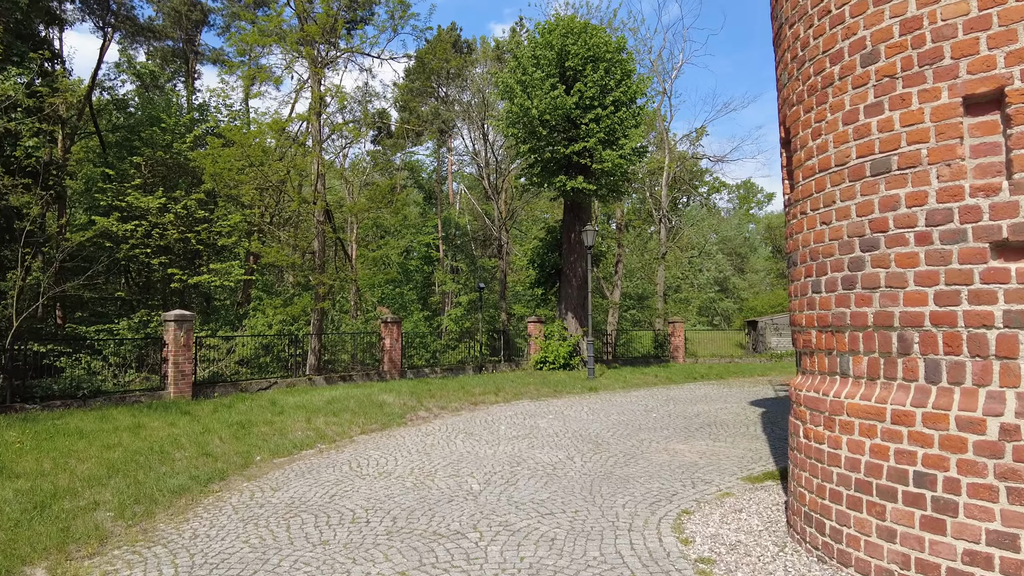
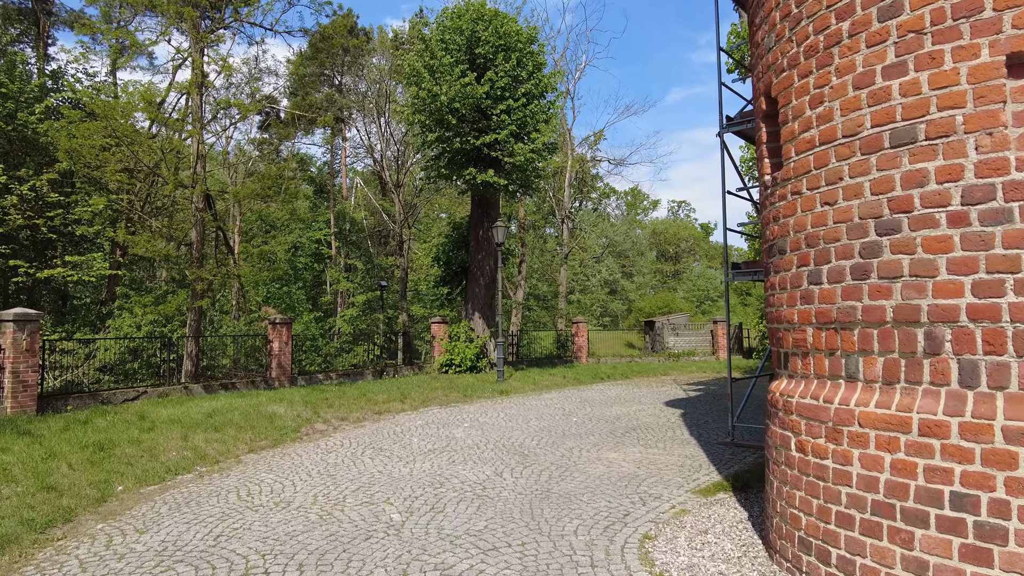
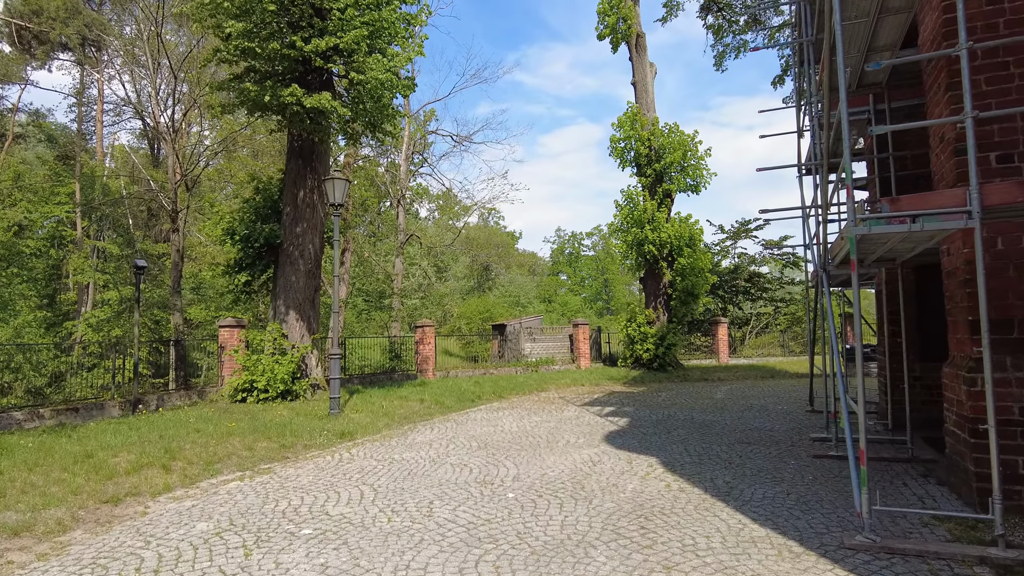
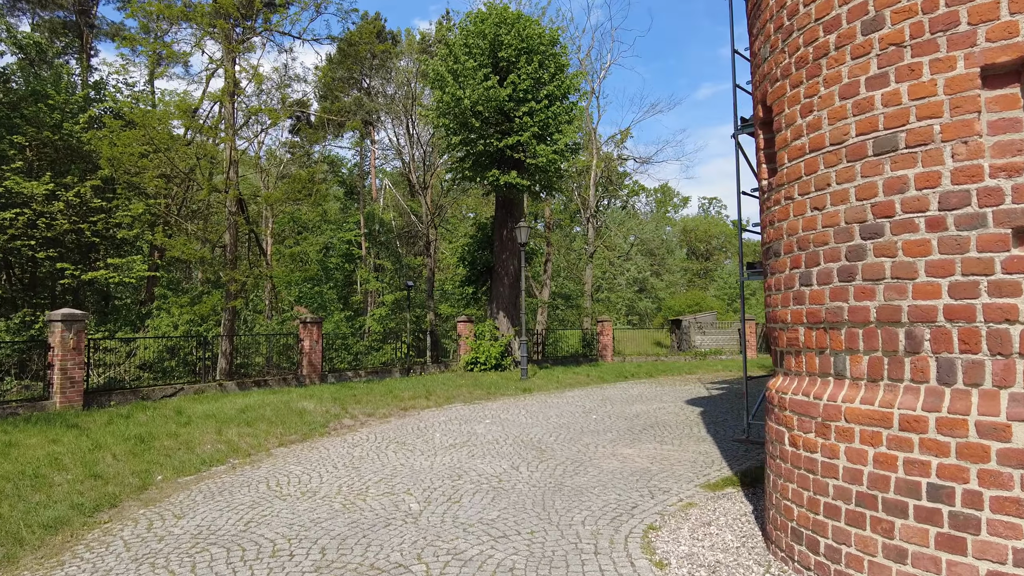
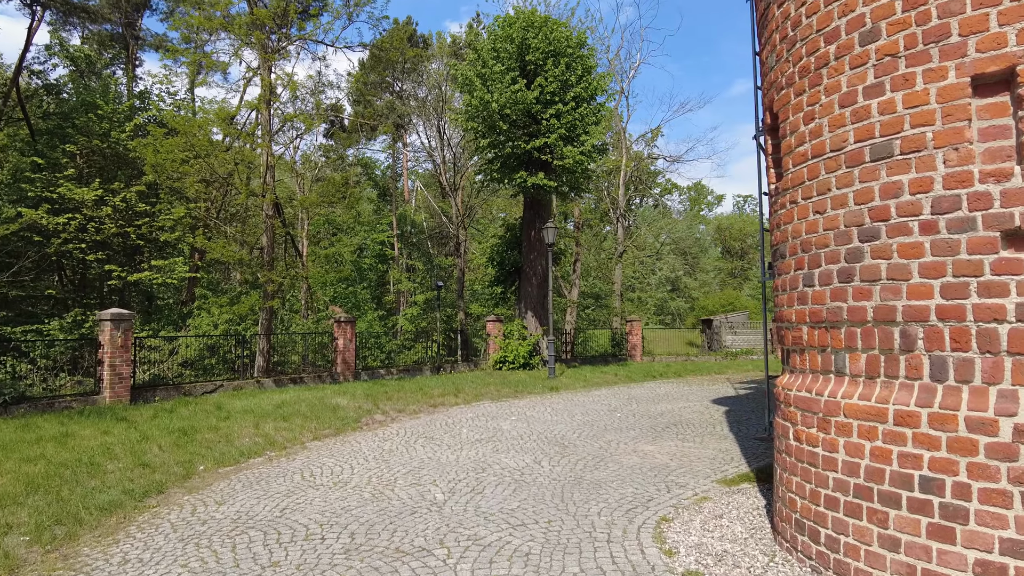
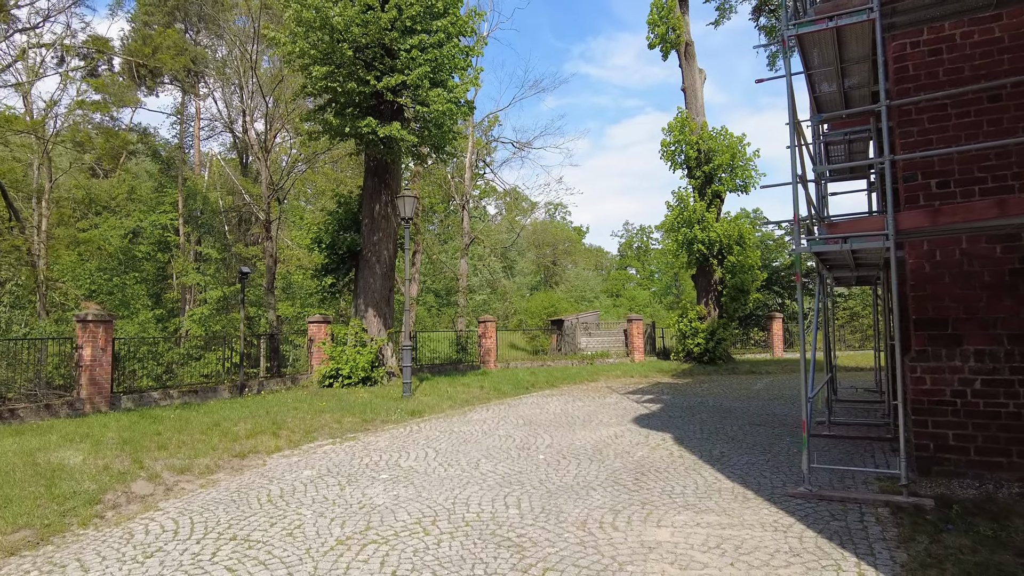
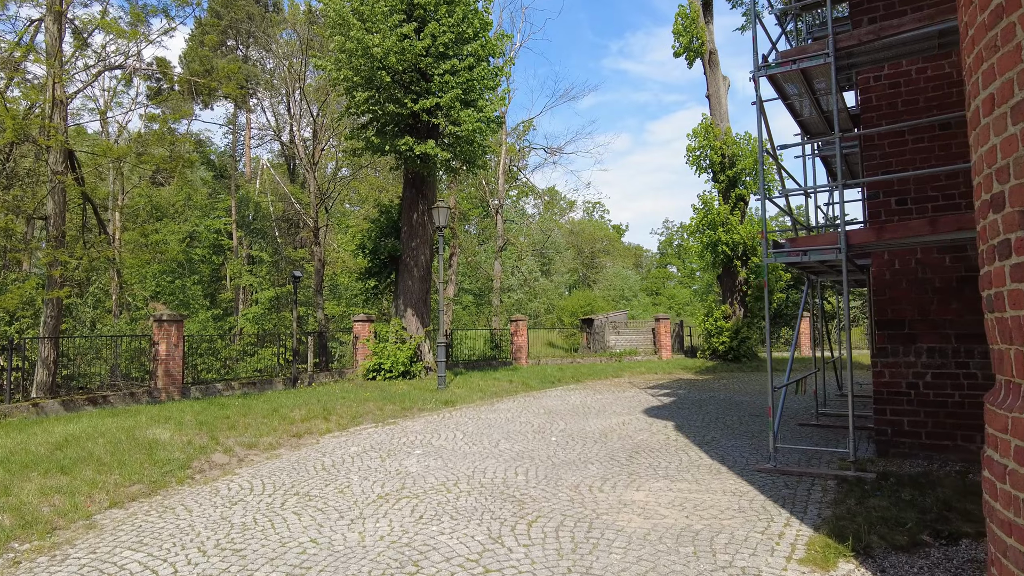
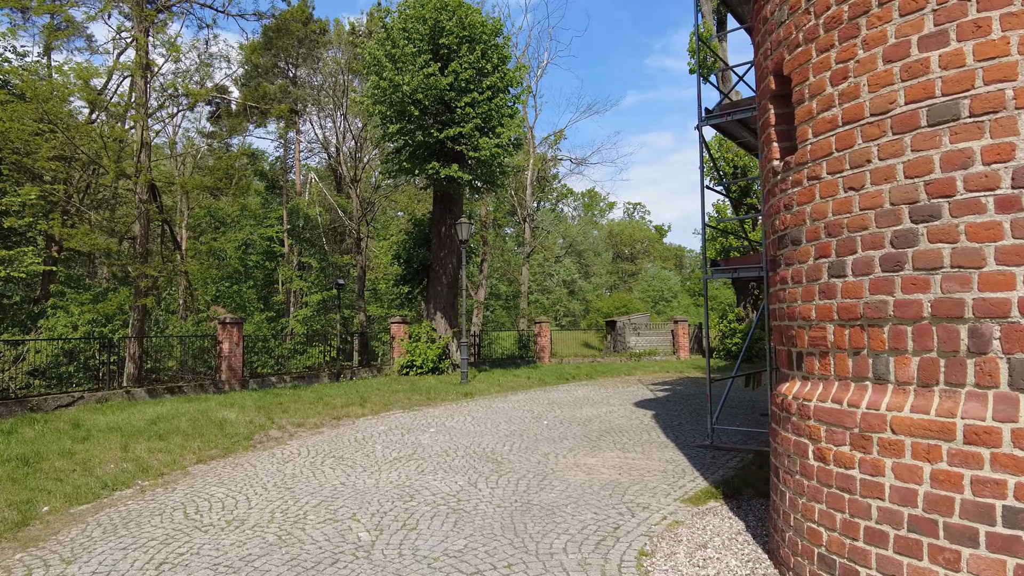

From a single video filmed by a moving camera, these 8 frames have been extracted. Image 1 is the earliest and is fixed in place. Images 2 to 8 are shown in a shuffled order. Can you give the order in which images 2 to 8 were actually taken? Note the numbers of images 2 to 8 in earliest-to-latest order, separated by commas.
5, 4, 2, 8, 7, 6, 3
